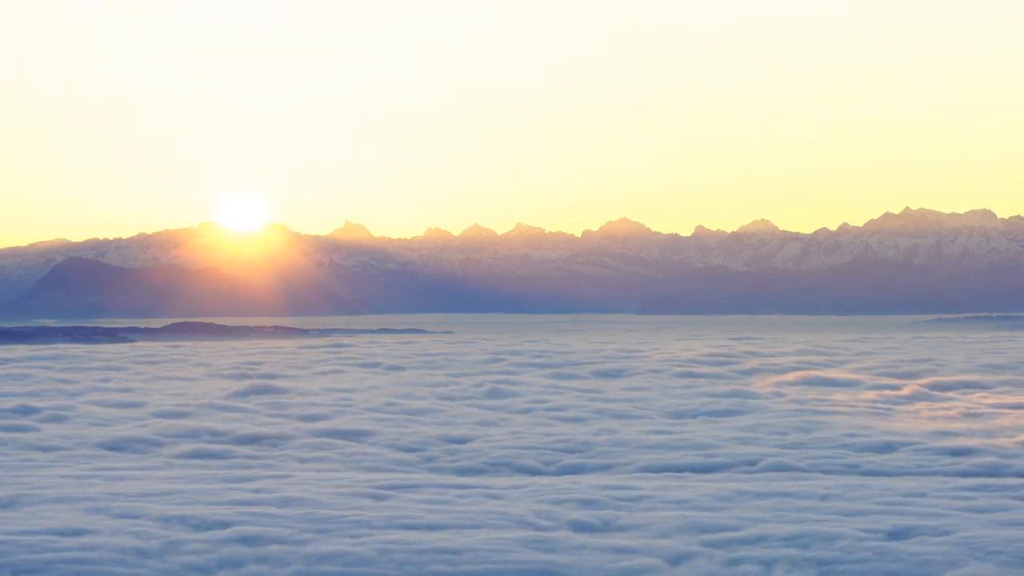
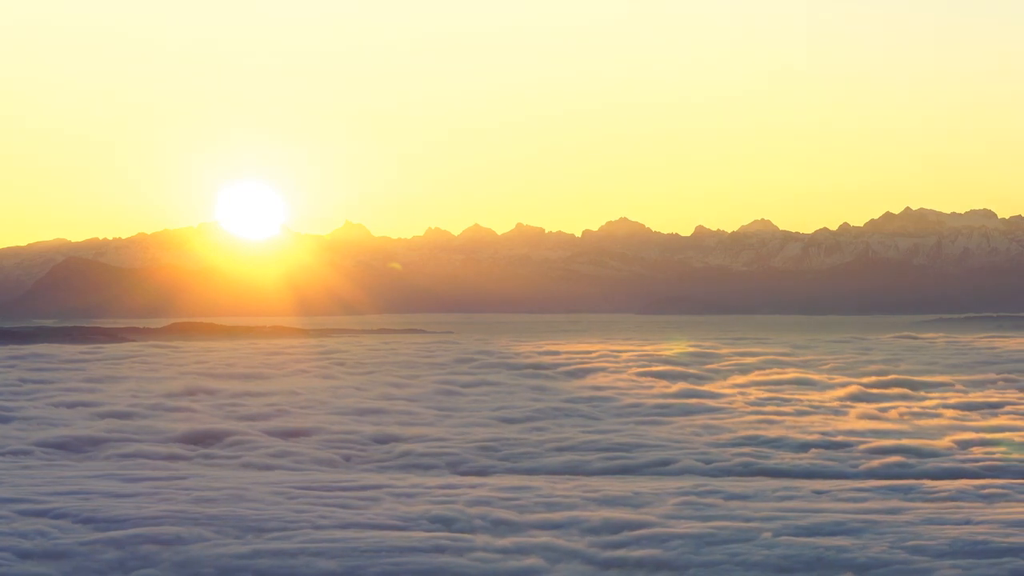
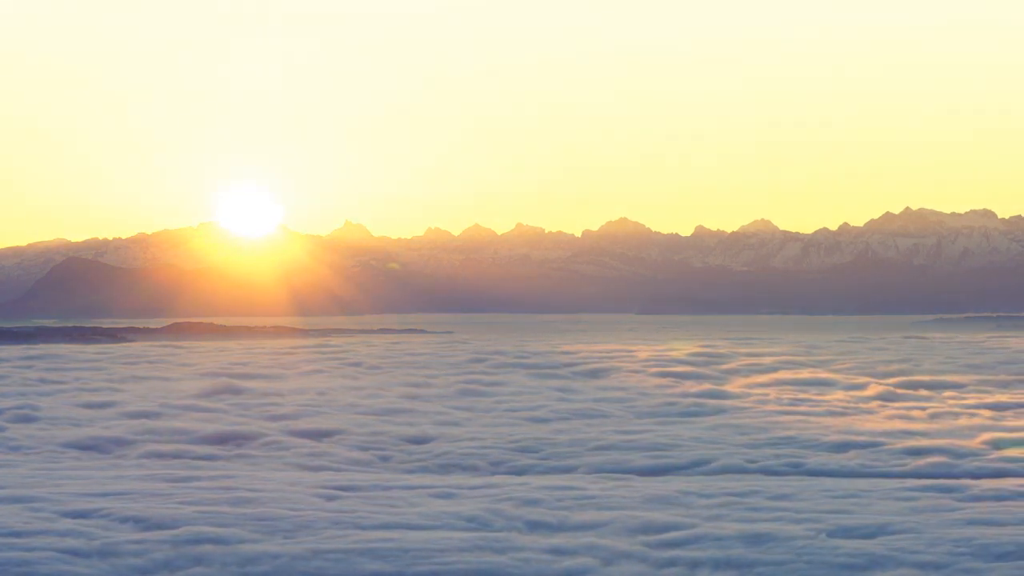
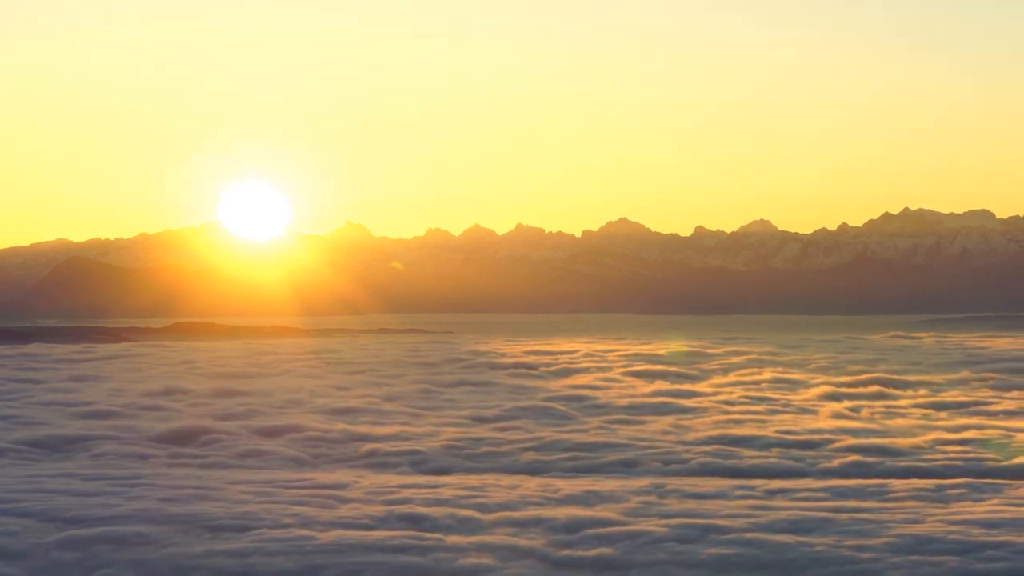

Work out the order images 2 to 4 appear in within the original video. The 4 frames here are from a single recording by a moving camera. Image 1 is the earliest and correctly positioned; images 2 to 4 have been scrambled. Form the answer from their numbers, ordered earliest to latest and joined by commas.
3, 2, 4
